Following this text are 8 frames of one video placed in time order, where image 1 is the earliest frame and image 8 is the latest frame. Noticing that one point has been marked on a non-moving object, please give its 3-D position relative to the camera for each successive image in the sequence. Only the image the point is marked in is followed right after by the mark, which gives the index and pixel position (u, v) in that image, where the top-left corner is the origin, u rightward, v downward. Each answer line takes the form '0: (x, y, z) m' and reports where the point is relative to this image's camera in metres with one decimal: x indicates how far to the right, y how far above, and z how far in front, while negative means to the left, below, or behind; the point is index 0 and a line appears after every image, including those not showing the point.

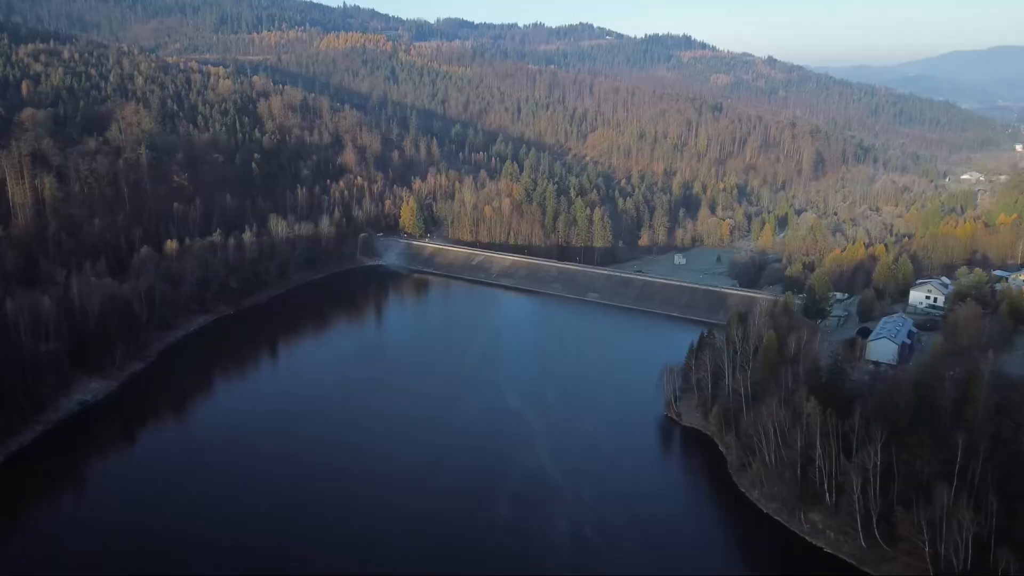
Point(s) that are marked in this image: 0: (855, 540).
0: (+8.4, -6.1, +17.5) m
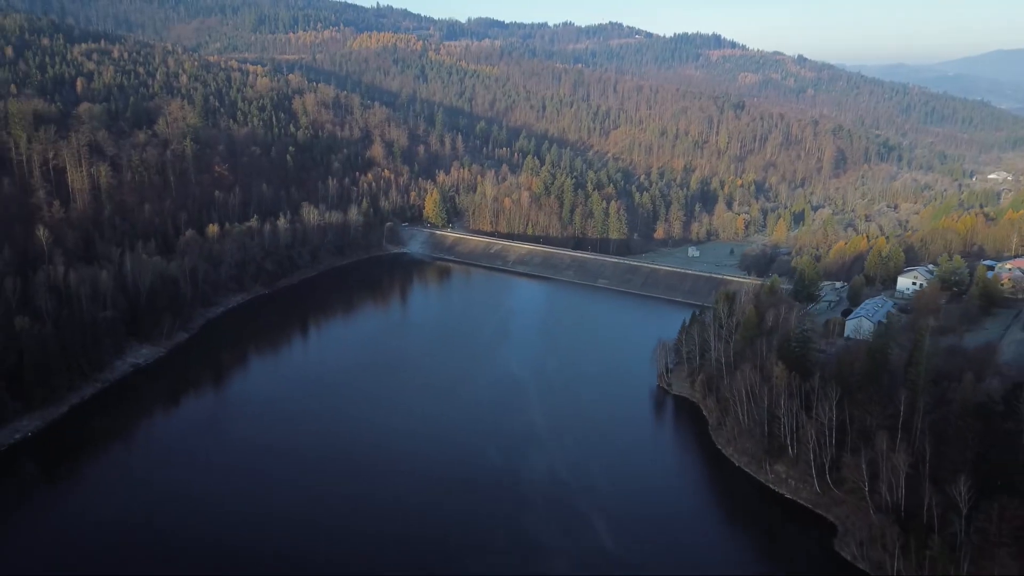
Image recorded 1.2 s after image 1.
0: (+8.2, -5.5, +19.6) m
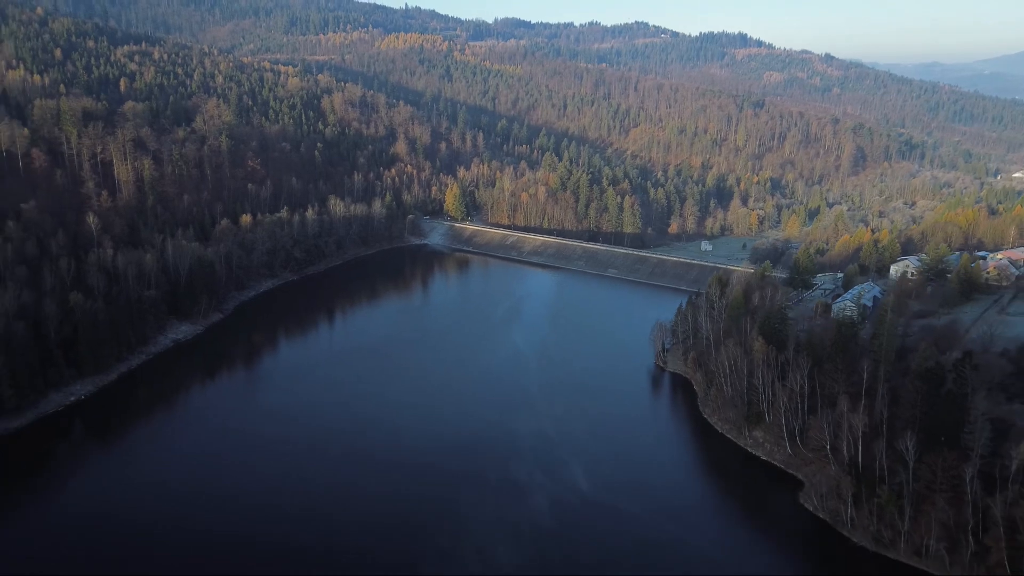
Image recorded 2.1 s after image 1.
0: (+8.2, -4.8, +21.4) m
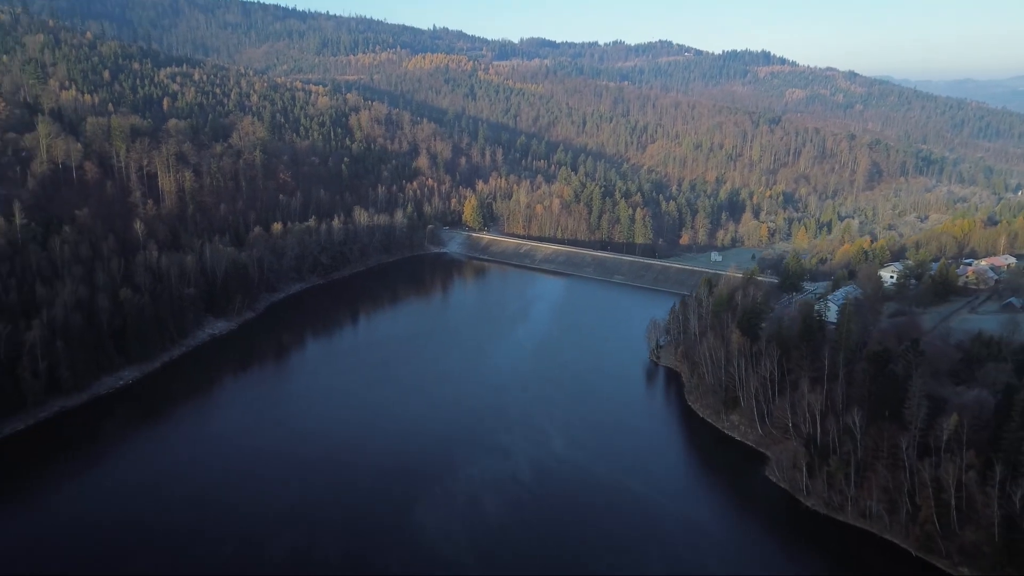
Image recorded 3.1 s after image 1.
0: (+8.1, -4.7, +23.6) m
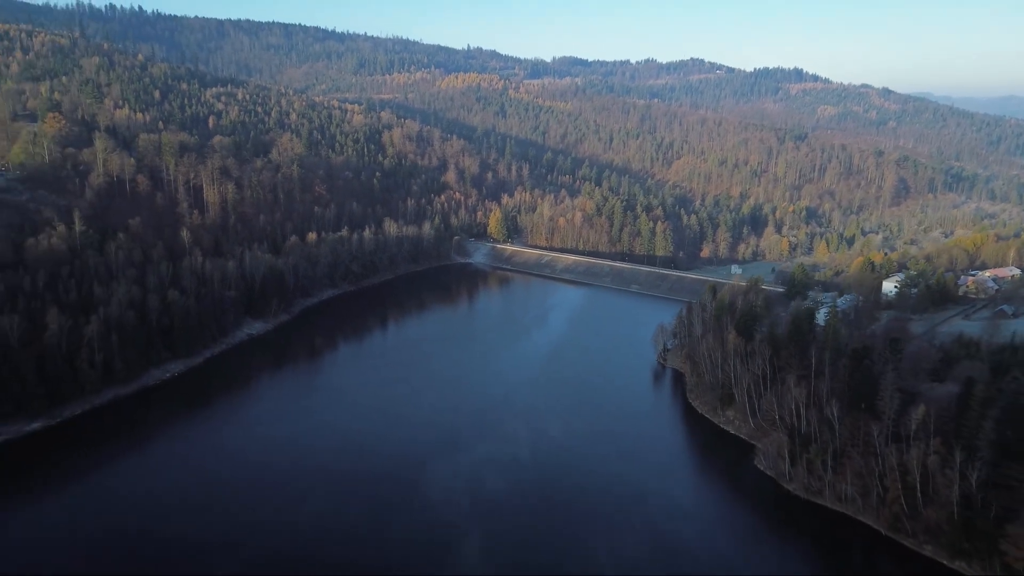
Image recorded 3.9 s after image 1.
0: (+8.4, -4.8, +25.2) m
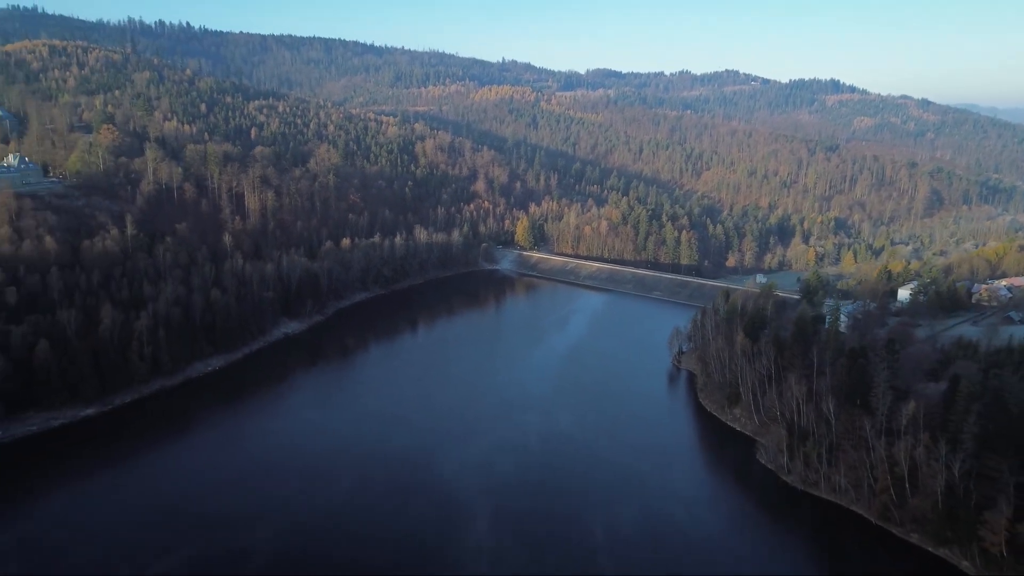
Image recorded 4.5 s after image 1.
0: (+8.9, -4.9, +26.3) m
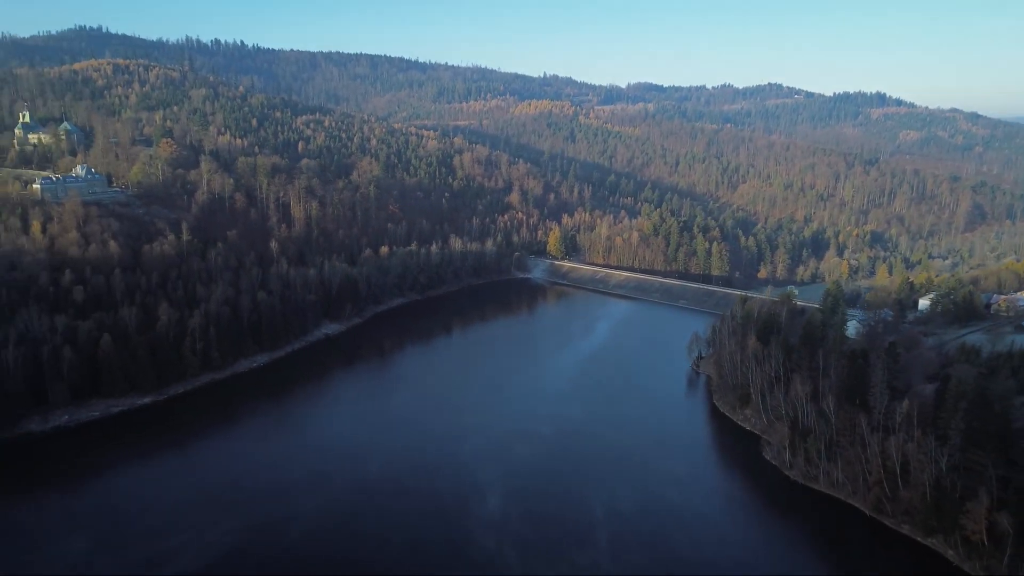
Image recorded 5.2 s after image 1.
0: (+9.7, -5.1, +27.4) m
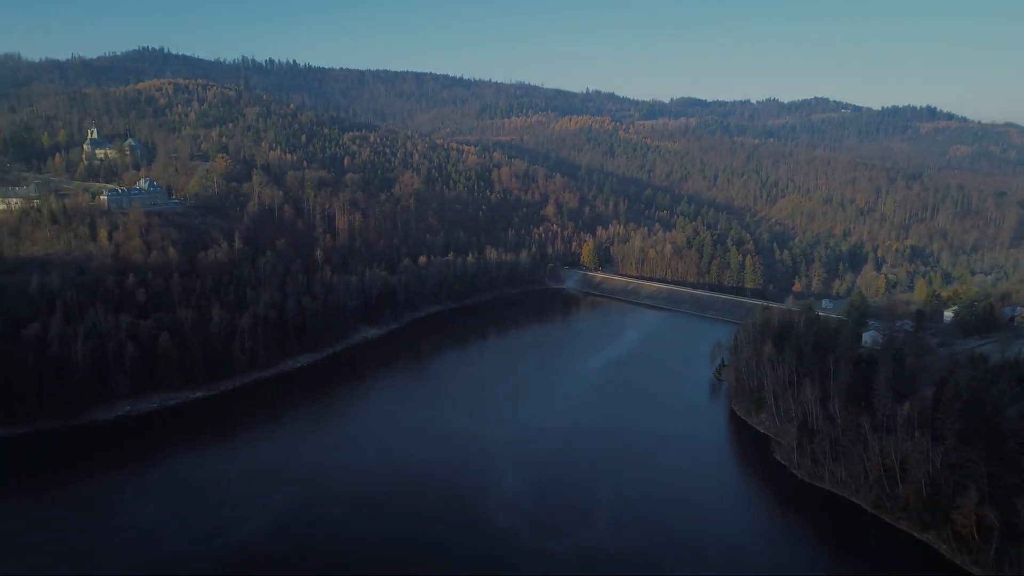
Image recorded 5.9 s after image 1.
0: (+10.6, -5.4, +28.5) m
